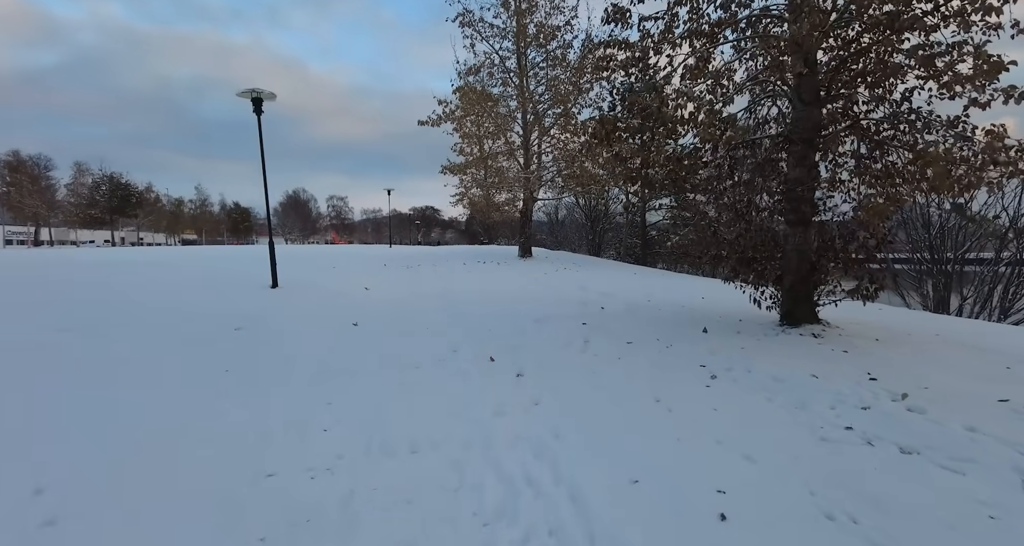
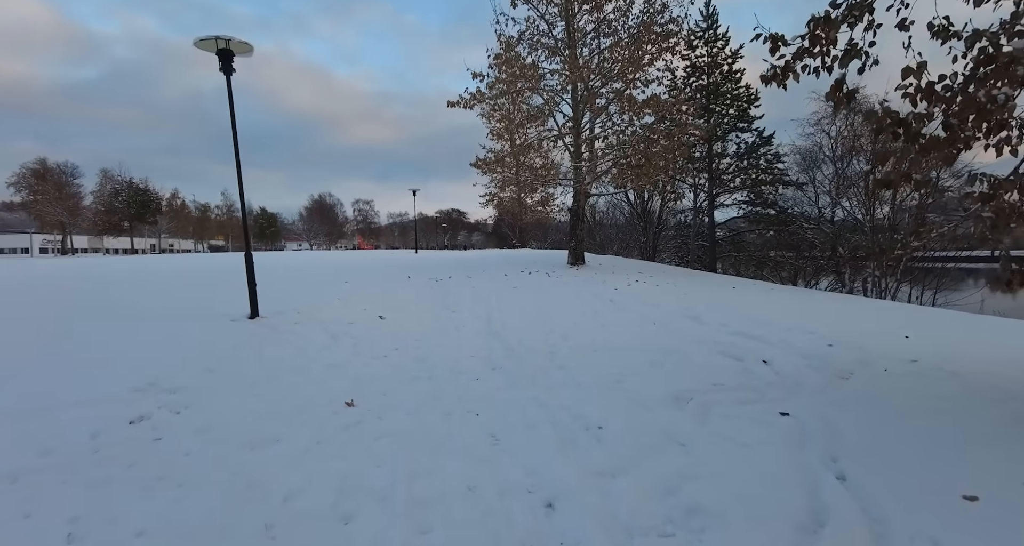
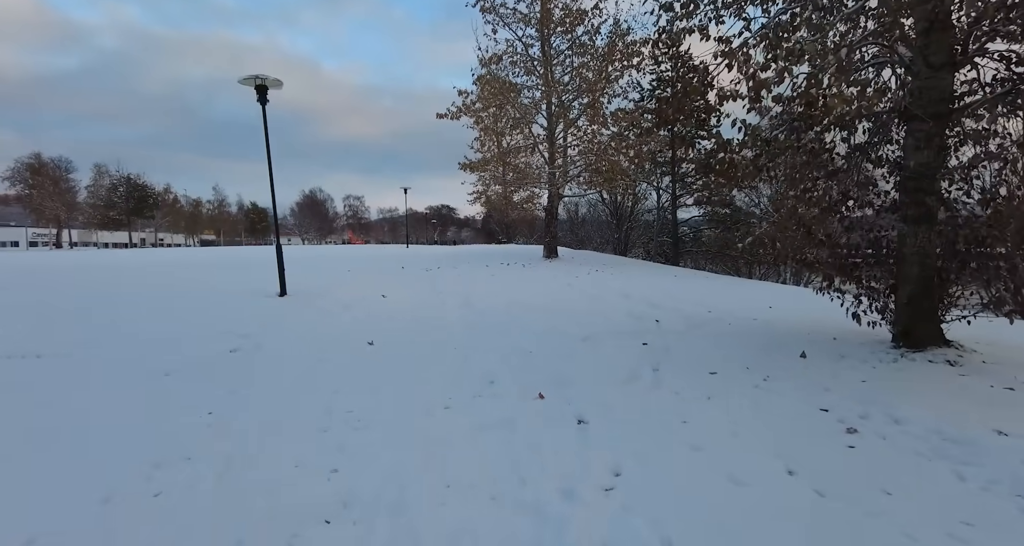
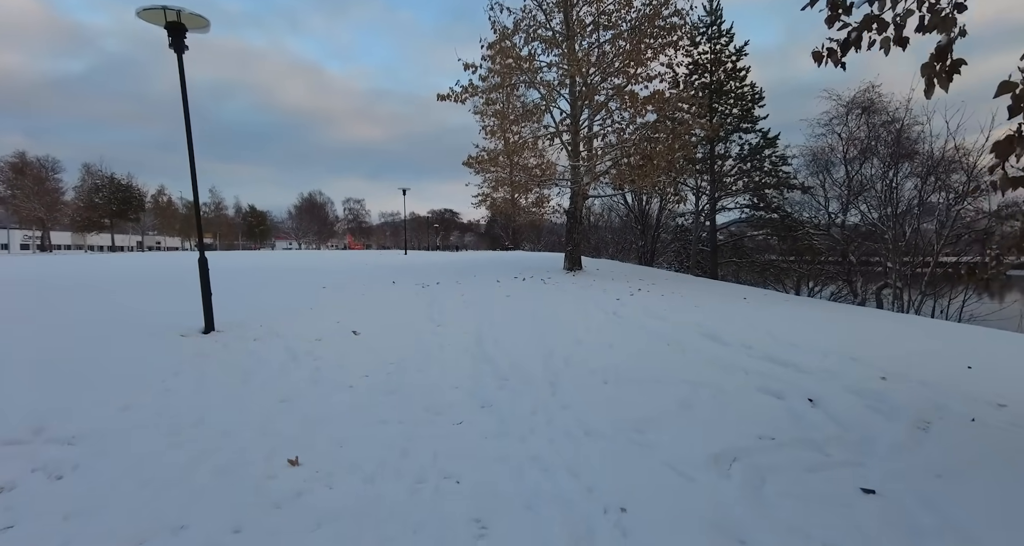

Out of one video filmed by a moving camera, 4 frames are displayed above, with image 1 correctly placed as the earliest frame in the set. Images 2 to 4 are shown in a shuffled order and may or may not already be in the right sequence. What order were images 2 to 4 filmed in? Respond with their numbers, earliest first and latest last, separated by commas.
3, 2, 4
